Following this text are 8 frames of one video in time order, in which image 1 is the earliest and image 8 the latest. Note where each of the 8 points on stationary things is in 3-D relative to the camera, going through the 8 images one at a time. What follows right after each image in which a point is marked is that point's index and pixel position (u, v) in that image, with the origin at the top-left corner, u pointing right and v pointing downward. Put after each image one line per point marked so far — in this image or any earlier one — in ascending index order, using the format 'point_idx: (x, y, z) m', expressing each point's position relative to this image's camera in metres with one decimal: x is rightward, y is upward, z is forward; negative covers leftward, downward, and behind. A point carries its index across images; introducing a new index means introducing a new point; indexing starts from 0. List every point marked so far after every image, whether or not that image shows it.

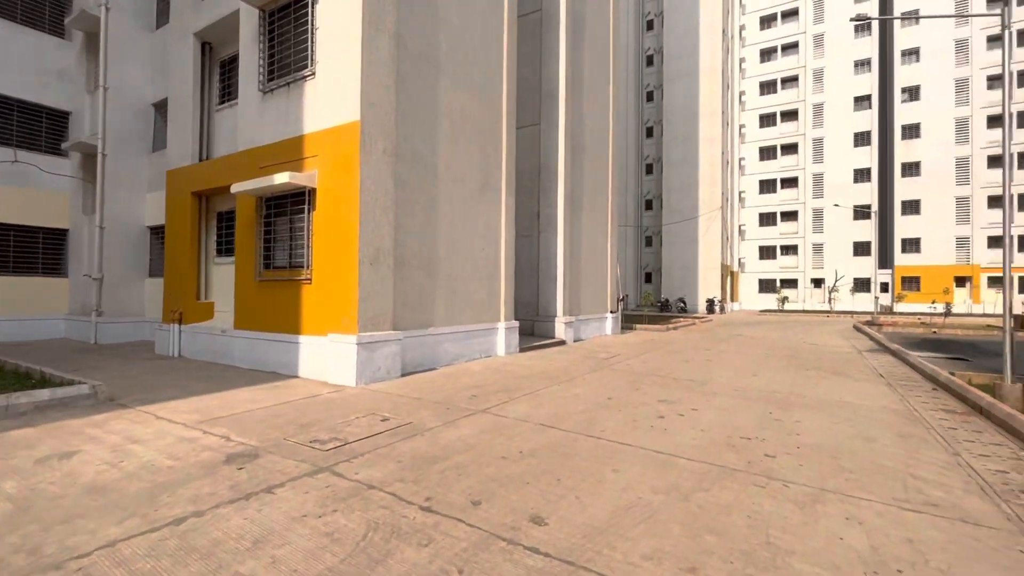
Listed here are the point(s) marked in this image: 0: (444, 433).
0: (-0.8, -1.7, +5.6) m
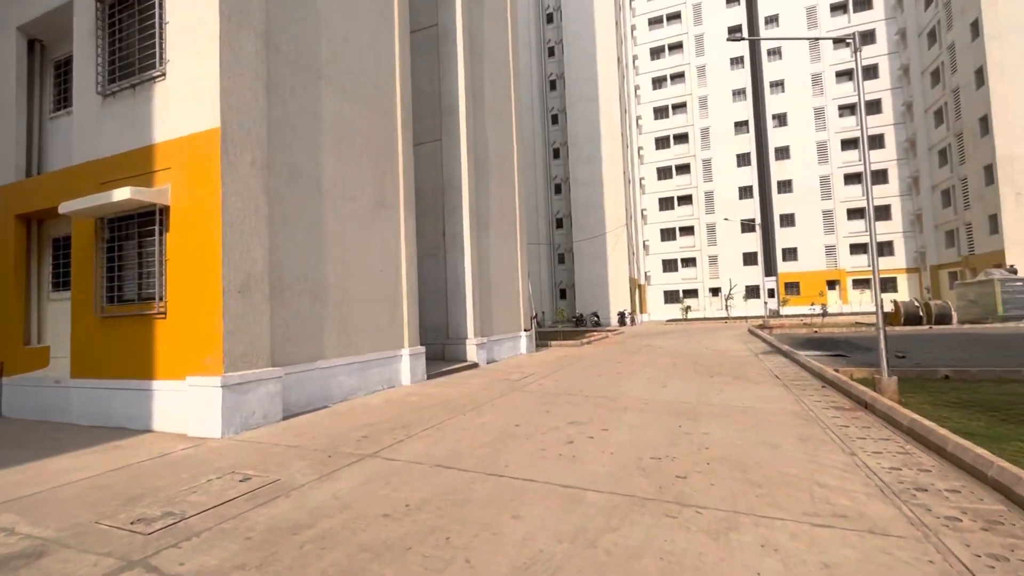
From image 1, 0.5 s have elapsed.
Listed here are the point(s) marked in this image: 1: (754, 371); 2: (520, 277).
0: (-1.9, -1.9, +4.7) m
1: (+6.4, -2.2, +12.8) m
2: (+0.3, +0.4, +18.3) m
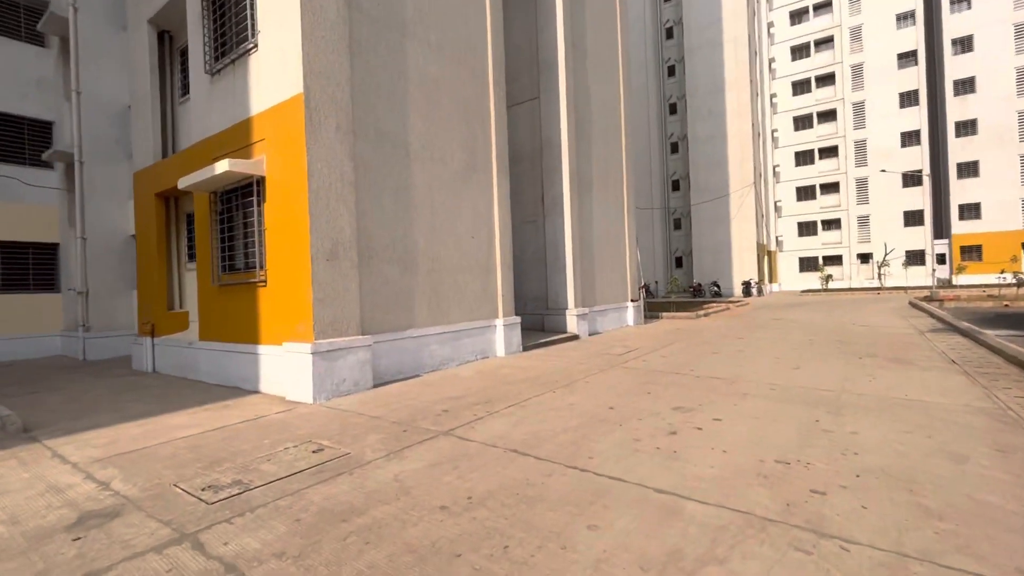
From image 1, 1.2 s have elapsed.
0: (-1.2, -1.6, +4.4) m
1: (+8.7, -1.4, +10.3) m
2: (+4.1, +1.6, +17.0) m
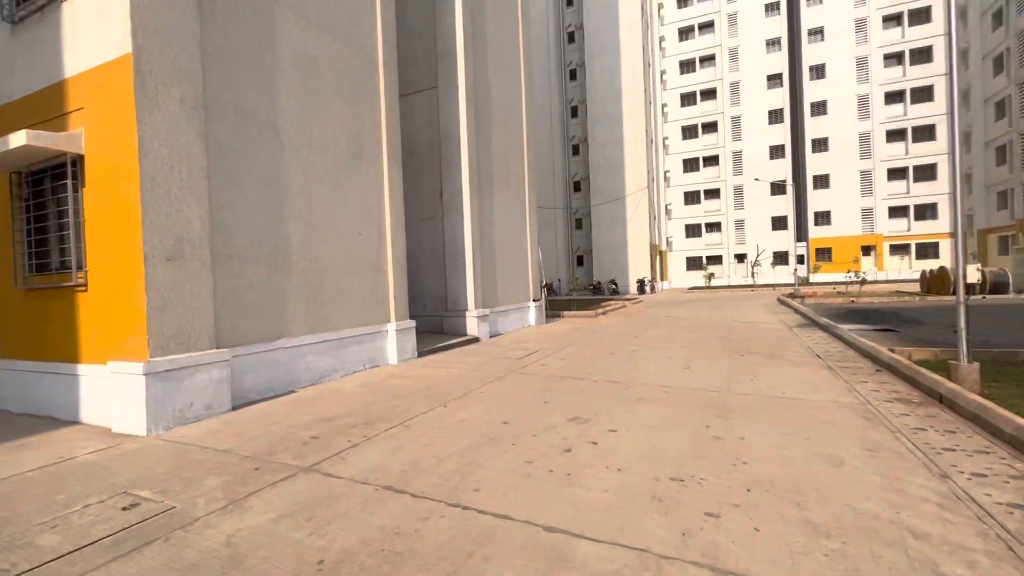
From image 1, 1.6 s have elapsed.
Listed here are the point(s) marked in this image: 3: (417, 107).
0: (-2.1, -1.7, +3.5) m
1: (+6.5, -1.4, +11.2) m
2: (+0.6, +1.6, +16.8) m
3: (-2.7, +5.1, +13.7) m
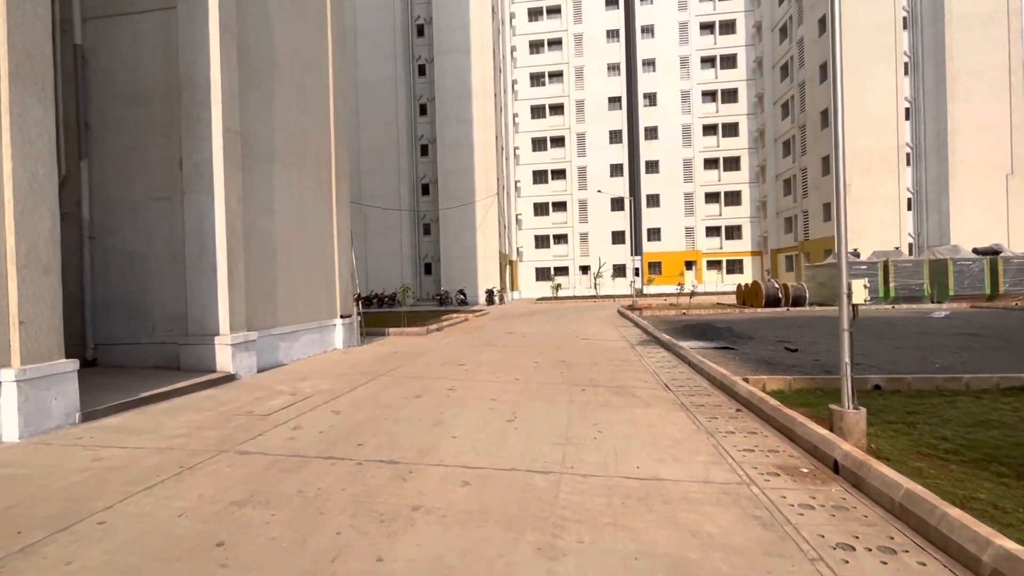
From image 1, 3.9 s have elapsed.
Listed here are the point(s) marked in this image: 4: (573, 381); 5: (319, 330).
0: (-3.6, -1.8, -0.5) m
1: (+2.4, -1.7, +9.4) m
2: (-4.8, +1.2, +13.1) m
3: (-7.0, +4.8, +9.2) m
4: (+1.1, -1.7, +9.0) m
5: (-4.9, -1.0, +12.1) m
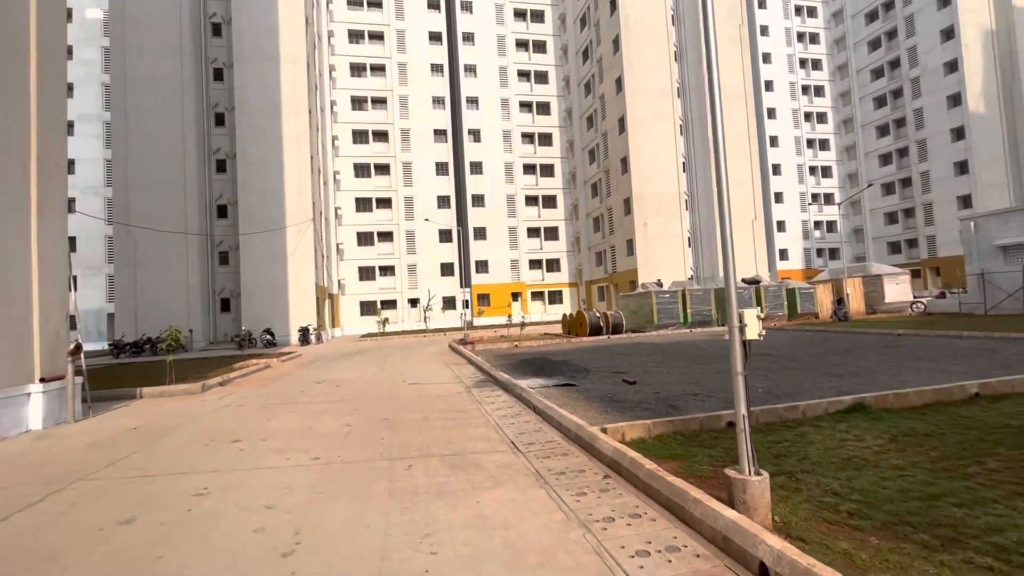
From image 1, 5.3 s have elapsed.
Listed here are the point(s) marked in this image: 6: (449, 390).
0: (-2.8, -1.7, -3.8) m
1: (-0.5, -2.3, +7.6) m
2: (-8.7, +0.3, +8.8) m
3: (-9.5, +4.2, +4.6) m
4: (-1.6, -2.3, +6.8) m
5: (-8.3, -1.8, +7.7) m
6: (-1.5, -2.5, +11.9) m
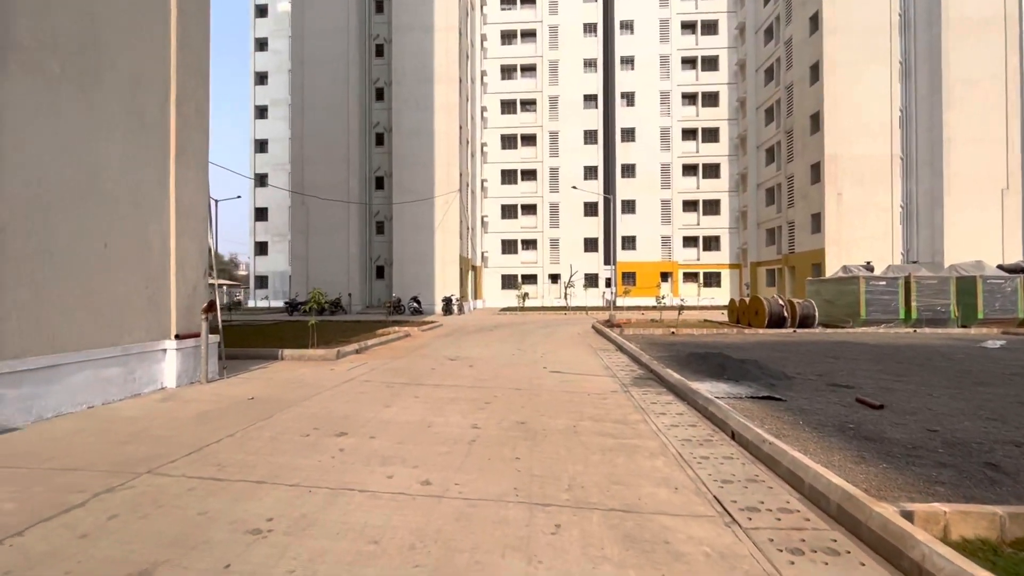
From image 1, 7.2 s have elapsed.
0: (-3.8, -1.7, -5.3) m
1: (+1.5, -1.9, +5.0) m
2: (-5.8, +1.2, +8.3) m
3: (-7.7, +4.9, +4.3) m
4: (+0.2, -1.9, +4.5) m
5: (-5.9, -1.0, +7.3) m
6: (+1.7, -1.9, +9.4) m
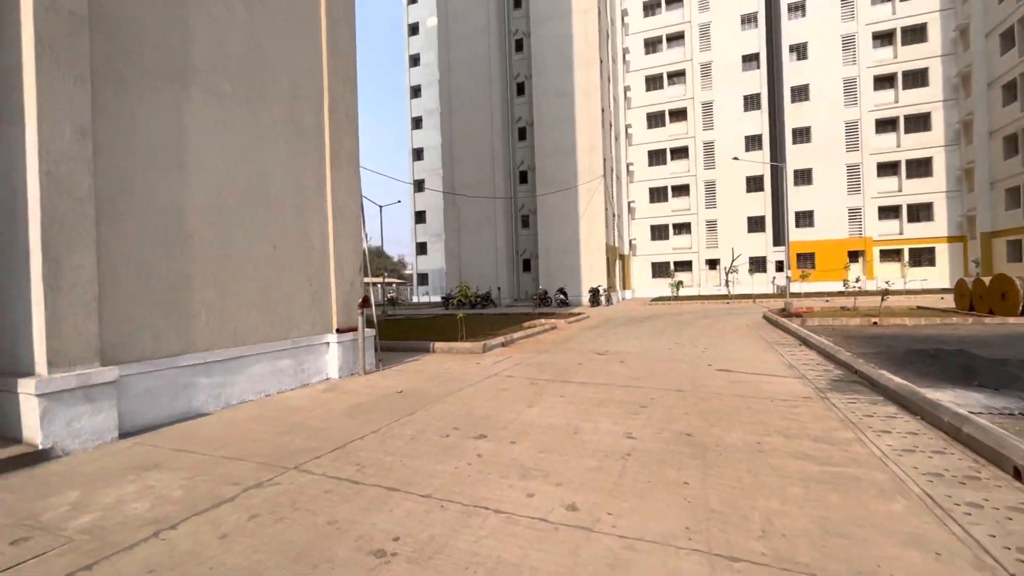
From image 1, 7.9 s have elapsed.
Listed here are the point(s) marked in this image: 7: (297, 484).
0: (-5.4, -1.9, -4.7) m
1: (+2.8, -1.7, +3.5) m
2: (-3.3, +1.2, +8.8) m
3: (-6.4, +4.8, +5.5) m
4: (+1.5, -1.7, +3.4) m
5: (-3.6, -1.0, +7.9) m
6: (+4.3, -1.6, +7.6) m
7: (-1.9, -1.7, +4.2) m
